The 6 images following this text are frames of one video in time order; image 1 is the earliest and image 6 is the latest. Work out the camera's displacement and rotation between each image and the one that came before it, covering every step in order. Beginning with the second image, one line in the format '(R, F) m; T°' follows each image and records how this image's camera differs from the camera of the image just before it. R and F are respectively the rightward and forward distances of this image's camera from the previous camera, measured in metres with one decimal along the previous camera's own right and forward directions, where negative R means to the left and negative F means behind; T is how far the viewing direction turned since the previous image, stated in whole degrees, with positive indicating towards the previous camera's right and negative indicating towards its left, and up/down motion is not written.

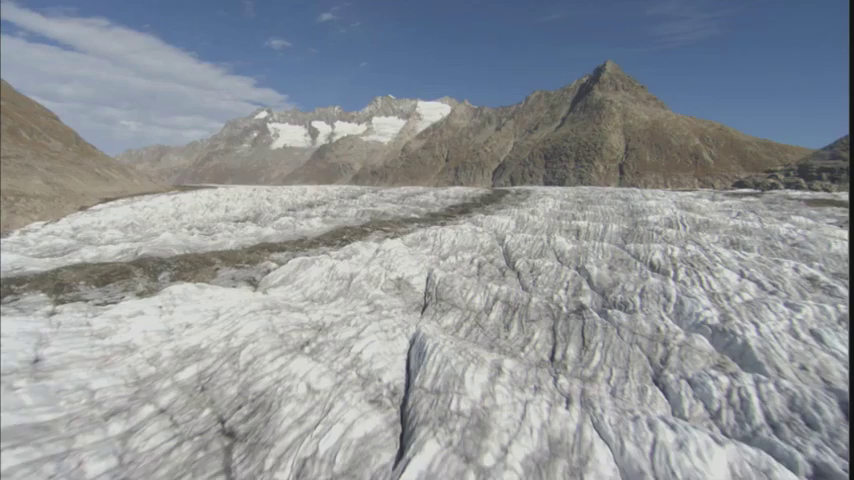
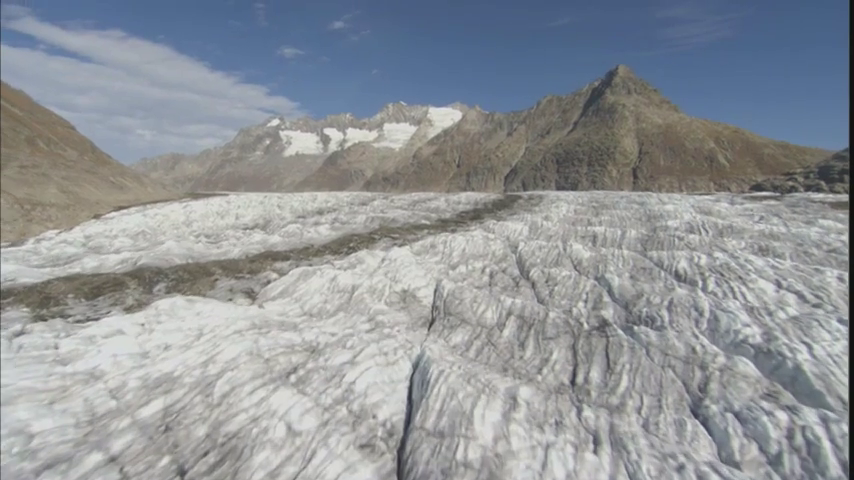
(+0.1, +1.1) m; -1°
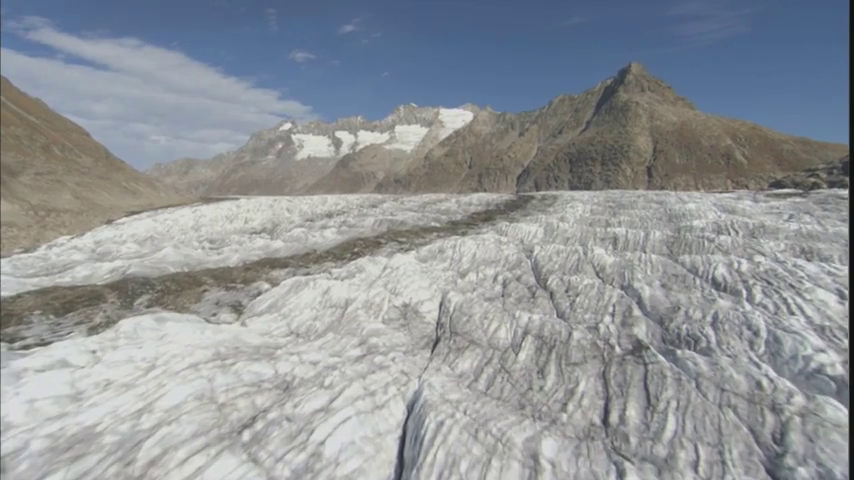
(+0.2, +1.8) m; -1°
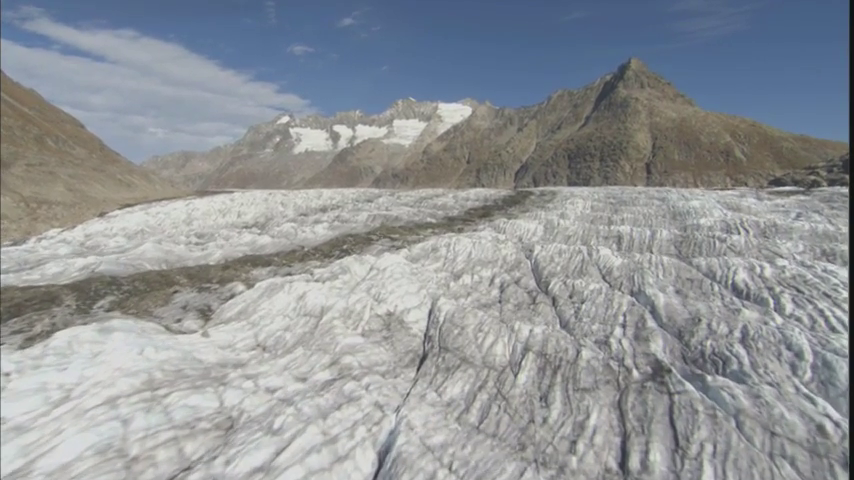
(+0.2, +1.6) m; 0°
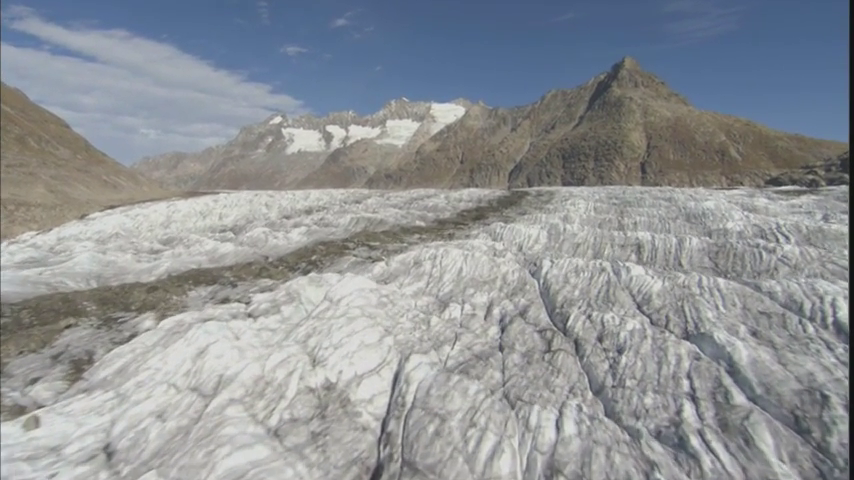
(+0.5, +4.3) m; +1°
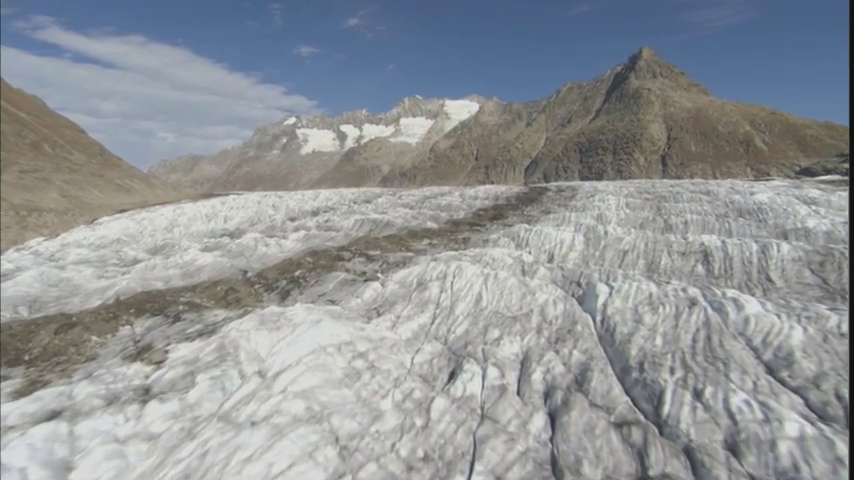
(+0.3, +4.6) m; -2°
